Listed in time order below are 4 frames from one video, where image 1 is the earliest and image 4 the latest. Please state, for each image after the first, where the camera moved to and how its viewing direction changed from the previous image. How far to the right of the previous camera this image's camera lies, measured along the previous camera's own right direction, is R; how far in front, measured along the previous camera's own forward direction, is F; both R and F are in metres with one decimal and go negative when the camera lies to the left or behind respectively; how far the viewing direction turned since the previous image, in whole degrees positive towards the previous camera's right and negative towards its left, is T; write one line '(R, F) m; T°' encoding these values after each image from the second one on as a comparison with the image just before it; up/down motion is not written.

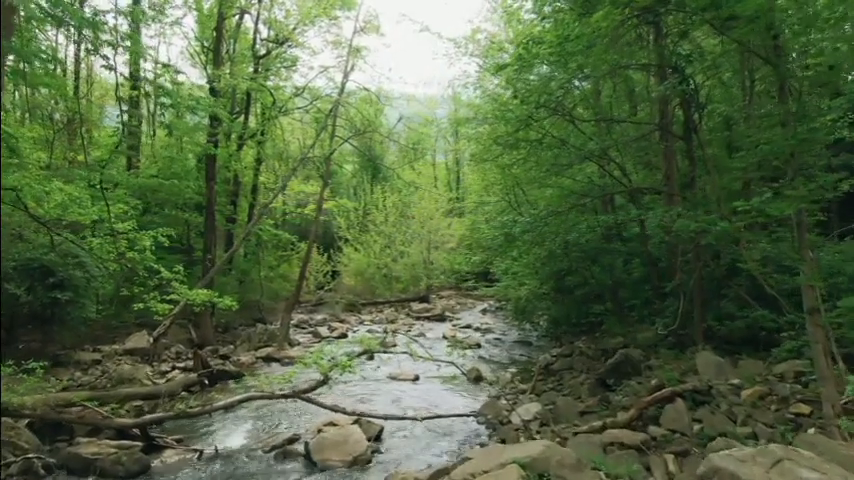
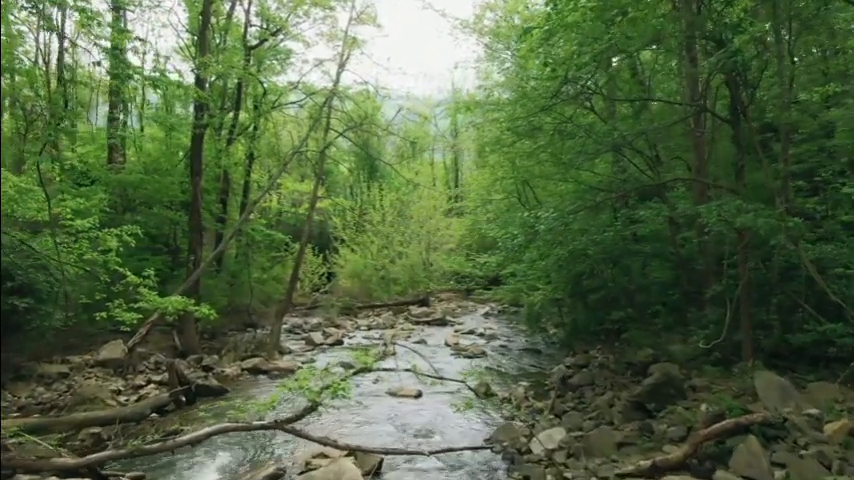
(-0.1, +1.4) m; 0°
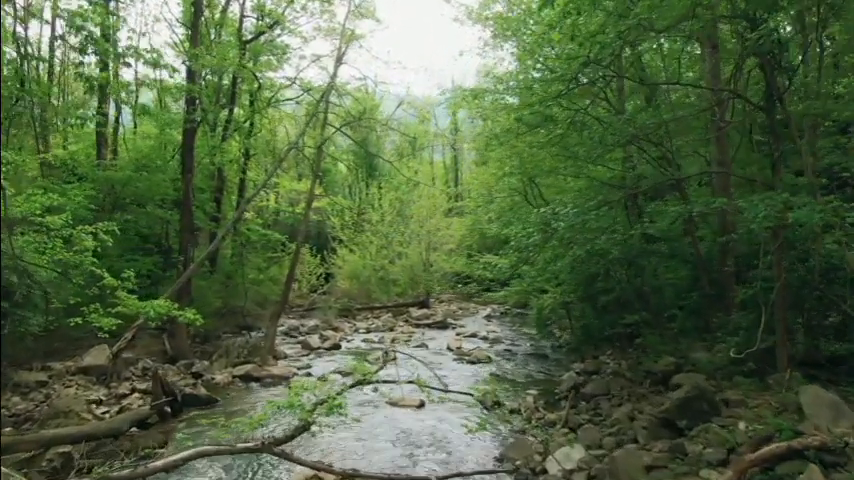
(-0.1, +0.8) m; 0°
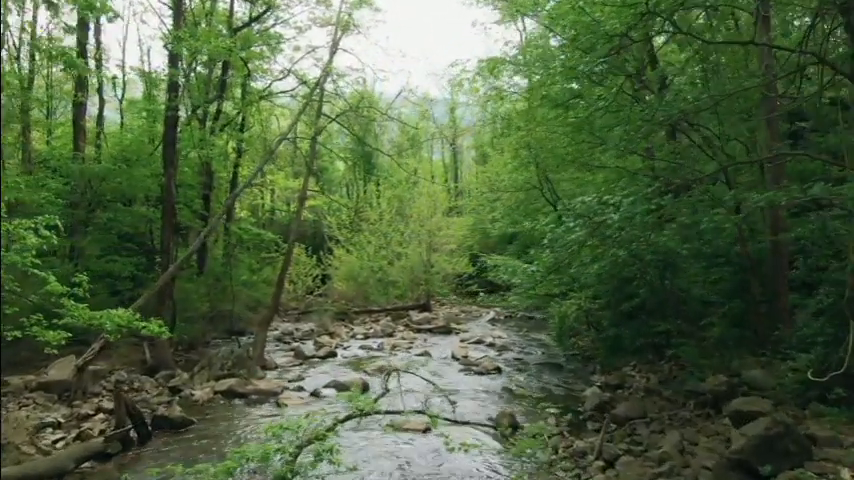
(-0.1, +1.5) m; 0°
